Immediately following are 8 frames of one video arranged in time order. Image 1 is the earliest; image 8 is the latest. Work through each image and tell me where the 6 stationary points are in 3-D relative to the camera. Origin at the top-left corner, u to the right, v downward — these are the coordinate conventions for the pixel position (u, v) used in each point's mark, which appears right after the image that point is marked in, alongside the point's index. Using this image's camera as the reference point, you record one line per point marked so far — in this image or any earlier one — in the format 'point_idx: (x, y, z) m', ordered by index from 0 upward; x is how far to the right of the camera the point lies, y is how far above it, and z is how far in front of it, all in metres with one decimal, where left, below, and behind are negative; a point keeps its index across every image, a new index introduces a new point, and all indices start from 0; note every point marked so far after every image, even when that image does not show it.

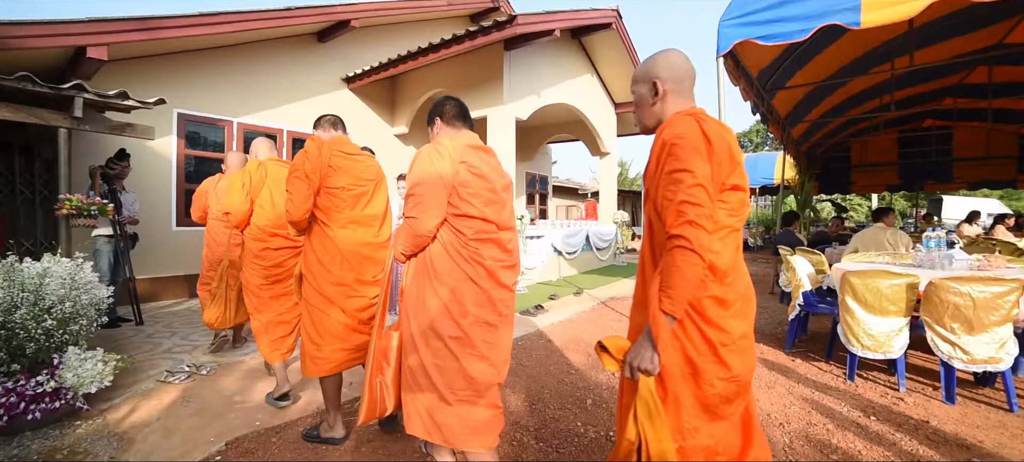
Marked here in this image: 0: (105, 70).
0: (-3.9, +1.6, +4.6) m
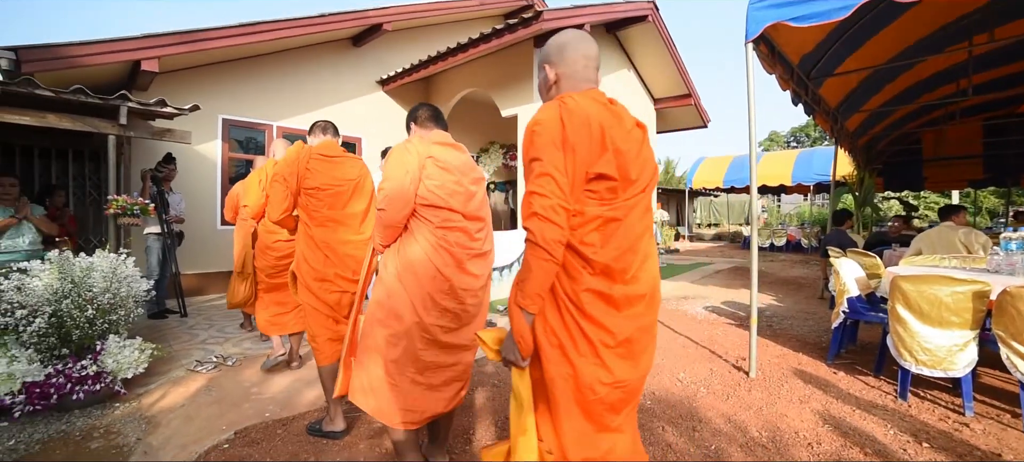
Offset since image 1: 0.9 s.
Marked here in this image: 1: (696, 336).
0: (-3.7, +1.6, +5.0) m
1: (+1.7, -1.0, +4.5) m
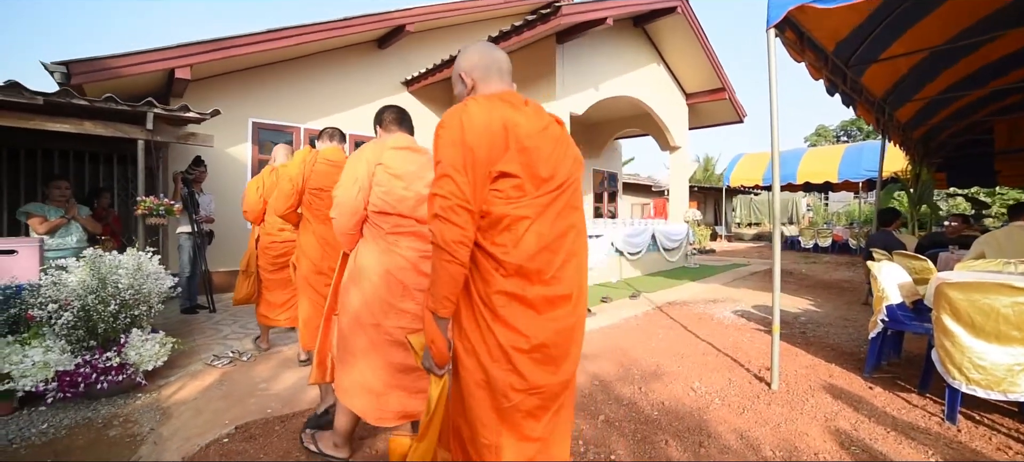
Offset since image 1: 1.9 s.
0: (-3.5, +1.6, +5.3) m
1: (+1.9, -1.0, +4.3) m
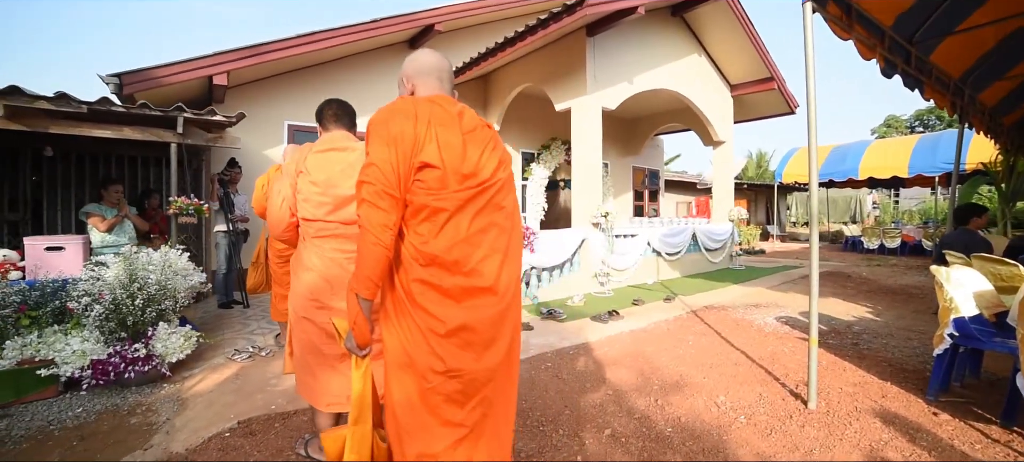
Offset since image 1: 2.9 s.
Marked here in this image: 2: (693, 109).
0: (-3.2, +1.6, +5.5) m
1: (+2.0, -1.0, +3.9) m
2: (+2.7, +1.8, +7.3) m
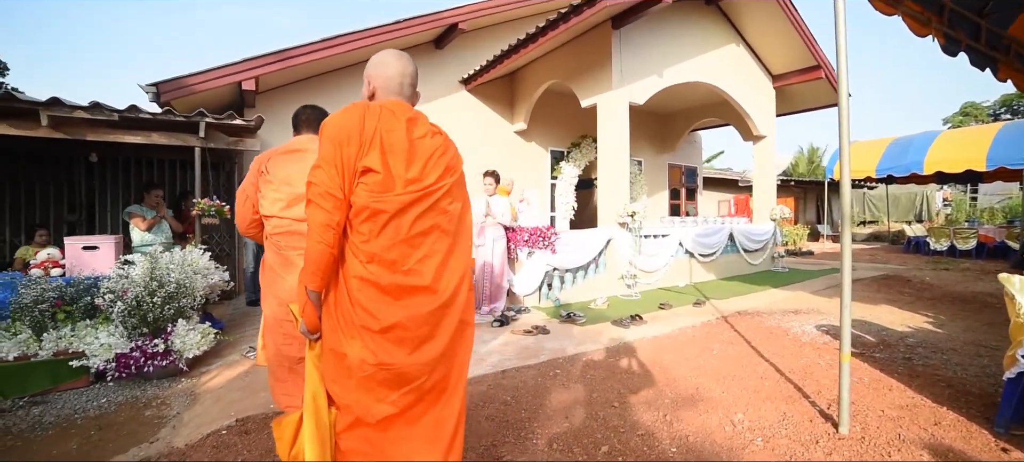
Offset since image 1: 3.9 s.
0: (-3.0, +1.6, +5.7) m
1: (+2.0, -1.0, +3.5) m
2: (+3.1, +1.8, +6.9) m
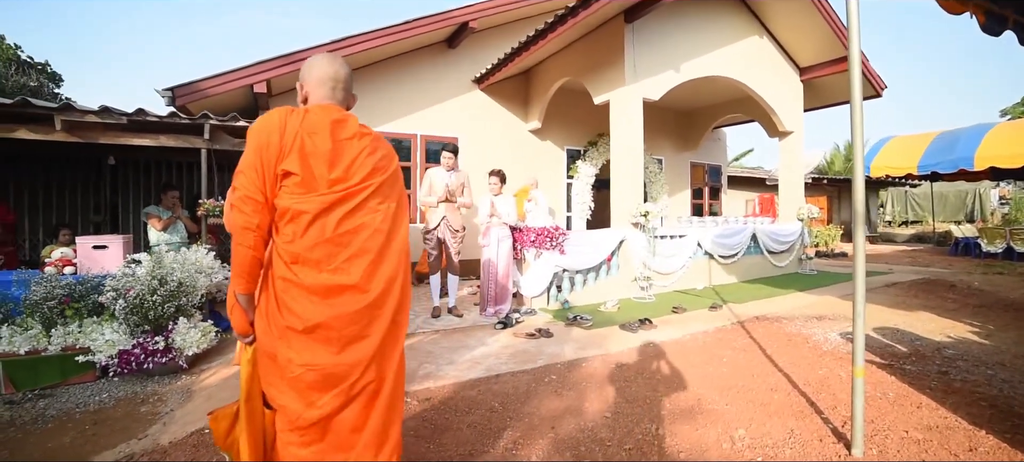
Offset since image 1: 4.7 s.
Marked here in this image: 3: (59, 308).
0: (-2.9, +1.6, +5.8) m
1: (+1.9, -1.0, +3.2) m
2: (+3.3, +1.8, +6.5) m
3: (-3.6, -0.6, +3.8) m
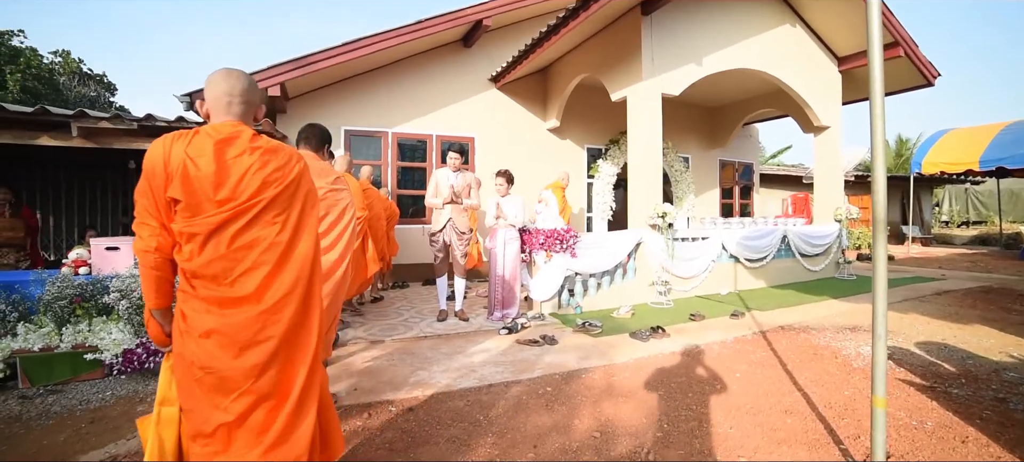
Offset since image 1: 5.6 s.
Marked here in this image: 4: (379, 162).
0: (-2.7, +1.6, +5.9) m
1: (+1.9, -1.0, +2.8) m
2: (+3.5, +1.8, +6.0) m
3: (-3.6, -0.6, +3.9) m
4: (-1.8, +0.9, +6.3) m
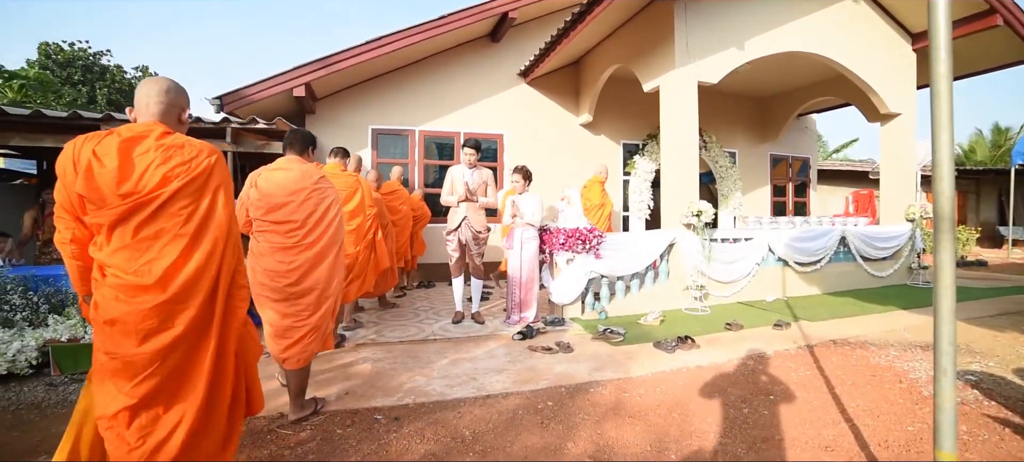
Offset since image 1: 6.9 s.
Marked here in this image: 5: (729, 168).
0: (-2.3, +1.6, +5.9) m
1: (+1.8, -1.0, +2.3) m
2: (+3.8, +1.8, +5.2) m
3: (-3.5, -0.6, +4.0) m
4: (-1.4, +0.9, +6.2) m
5: (+2.7, +0.8, +5.9) m
